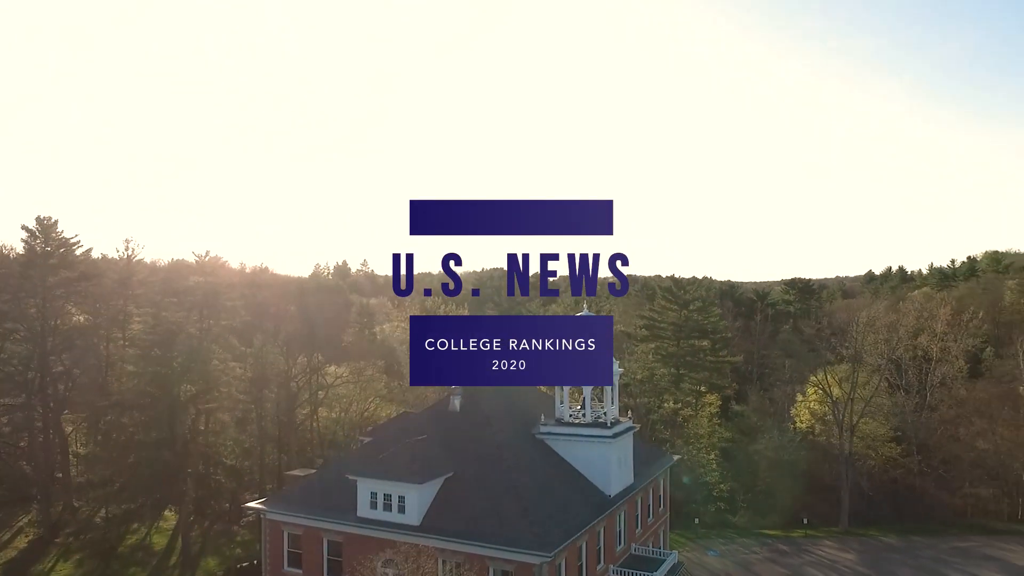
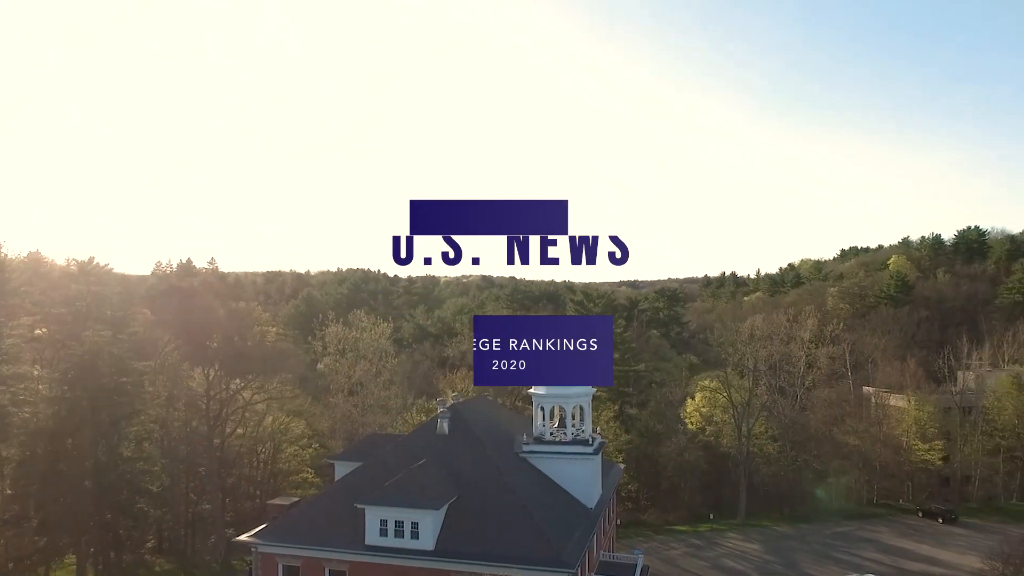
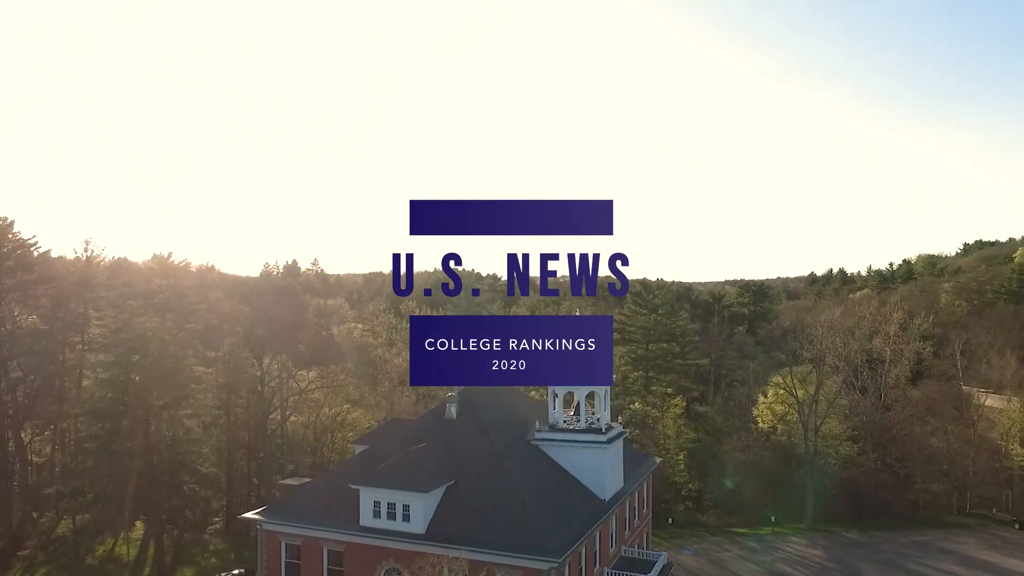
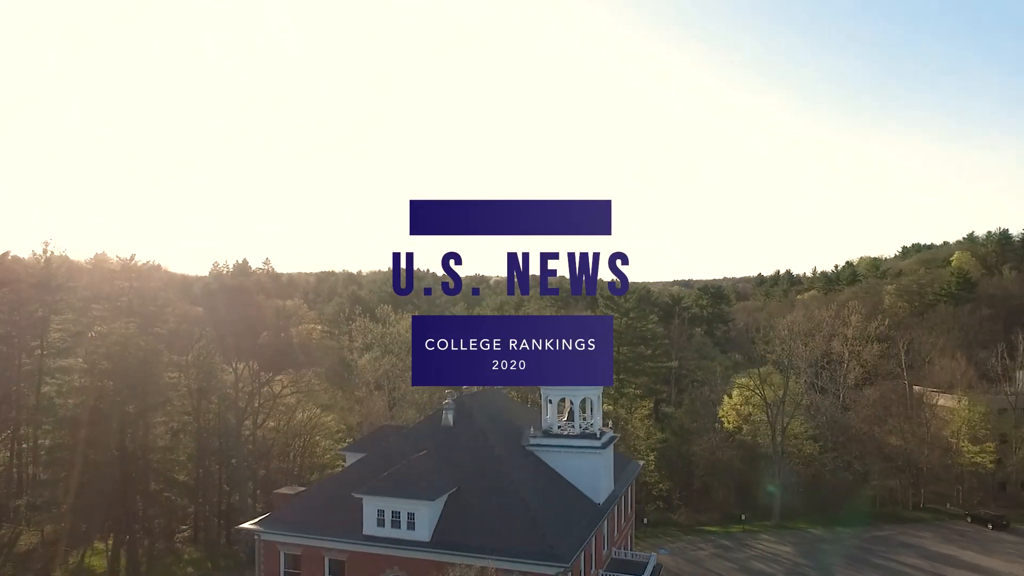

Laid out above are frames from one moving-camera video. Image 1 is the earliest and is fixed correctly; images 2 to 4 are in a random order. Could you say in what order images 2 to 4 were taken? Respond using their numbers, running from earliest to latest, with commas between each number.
3, 4, 2
